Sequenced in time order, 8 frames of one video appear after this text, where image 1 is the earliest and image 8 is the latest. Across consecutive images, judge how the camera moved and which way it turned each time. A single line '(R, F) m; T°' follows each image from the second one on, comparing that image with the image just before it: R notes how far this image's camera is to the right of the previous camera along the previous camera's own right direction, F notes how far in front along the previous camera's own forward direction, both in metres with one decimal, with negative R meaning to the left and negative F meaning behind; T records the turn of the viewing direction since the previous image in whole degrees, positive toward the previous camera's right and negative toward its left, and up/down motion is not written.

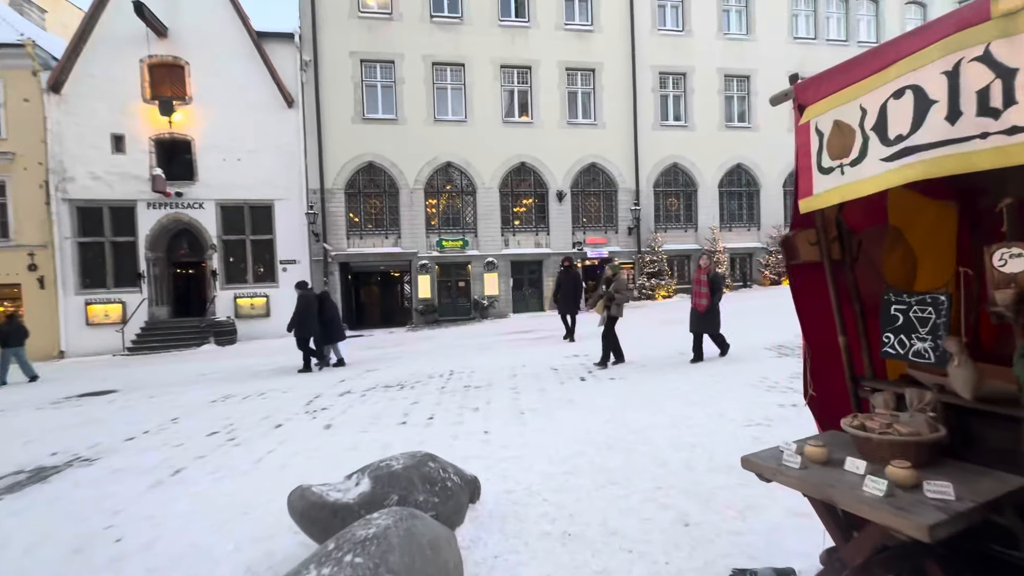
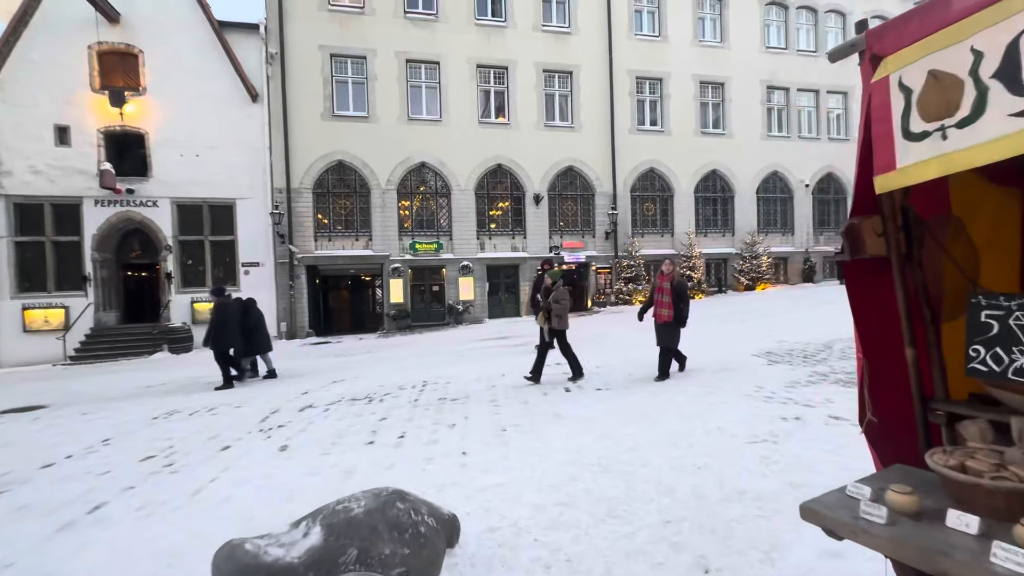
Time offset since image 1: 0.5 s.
(-0.1, +0.9) m; +3°
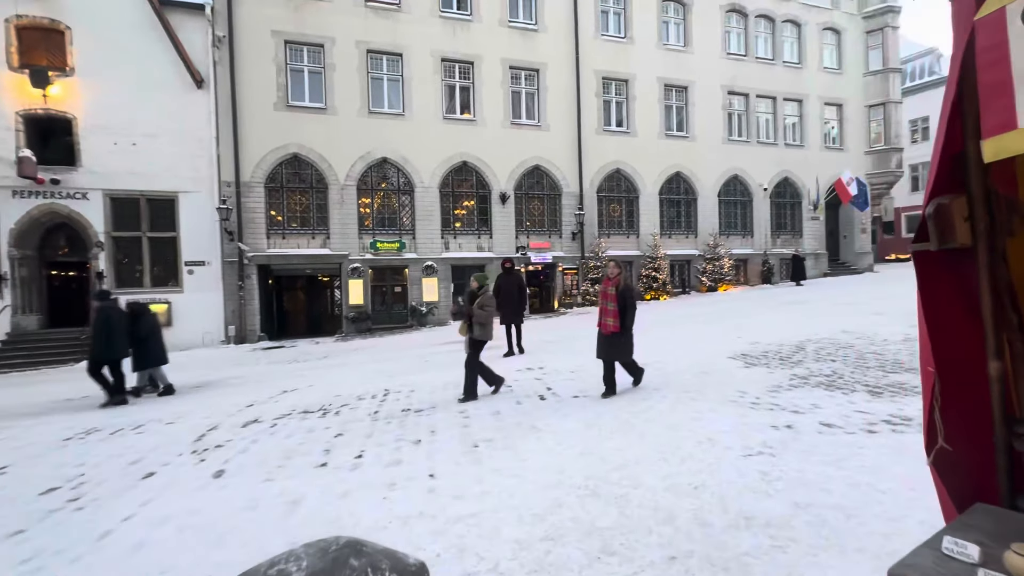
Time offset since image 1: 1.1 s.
(-0.2, +0.9) m; +5°
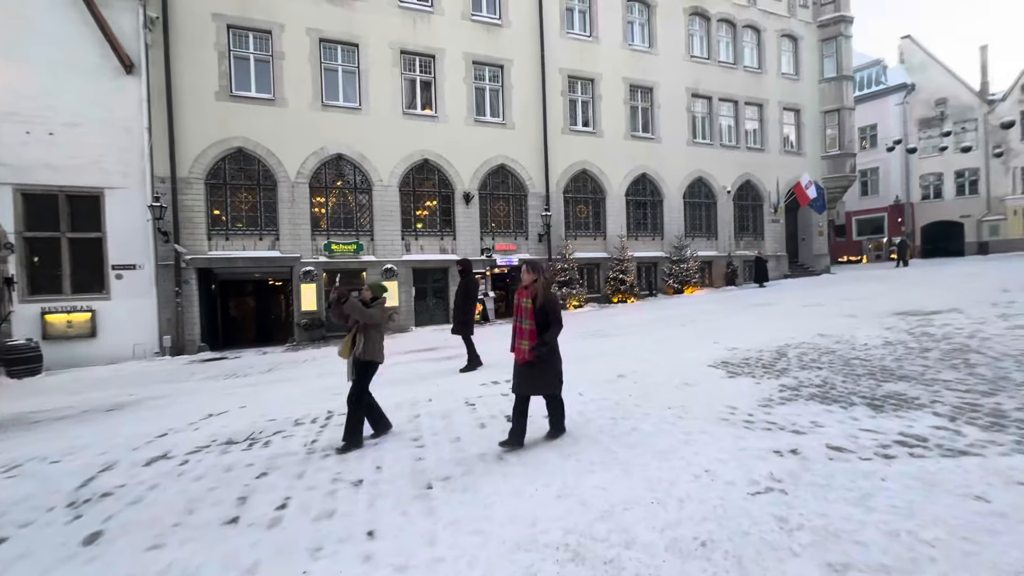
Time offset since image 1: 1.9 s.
(+0.1, +1.3) m; +4°
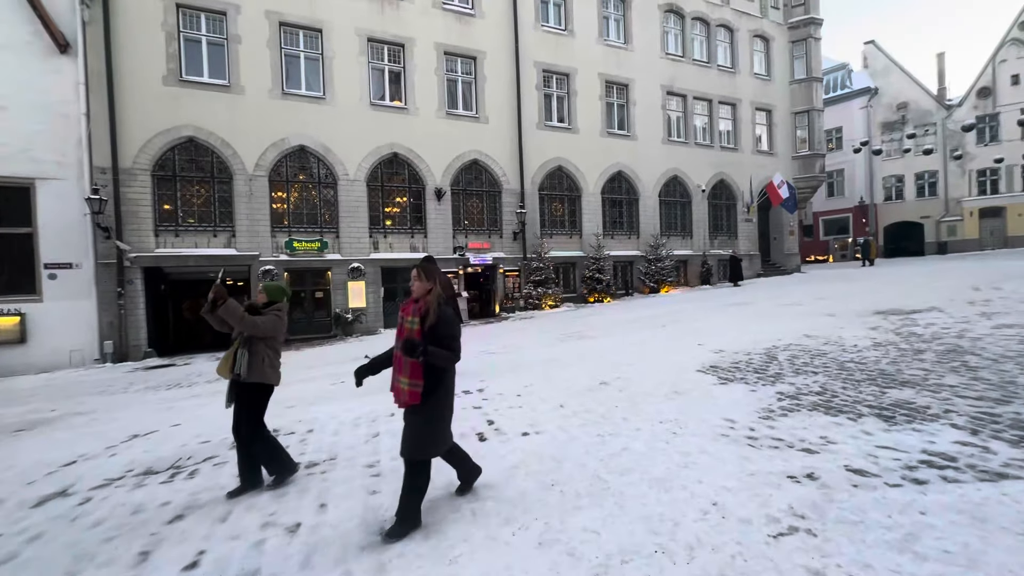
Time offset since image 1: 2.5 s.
(0.0, +1.1) m; +3°
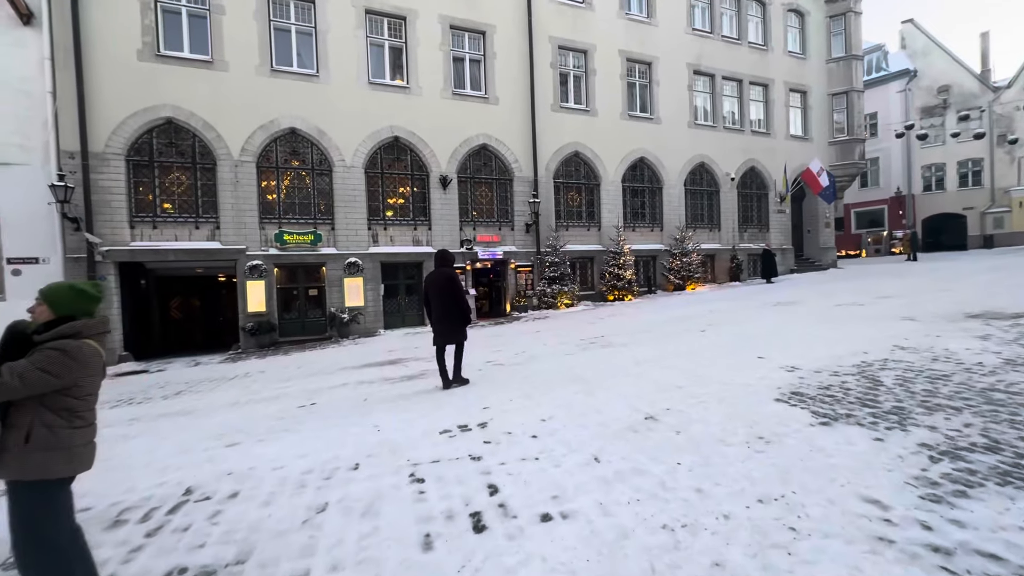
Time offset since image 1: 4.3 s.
(0.0, +2.9) m; -1°
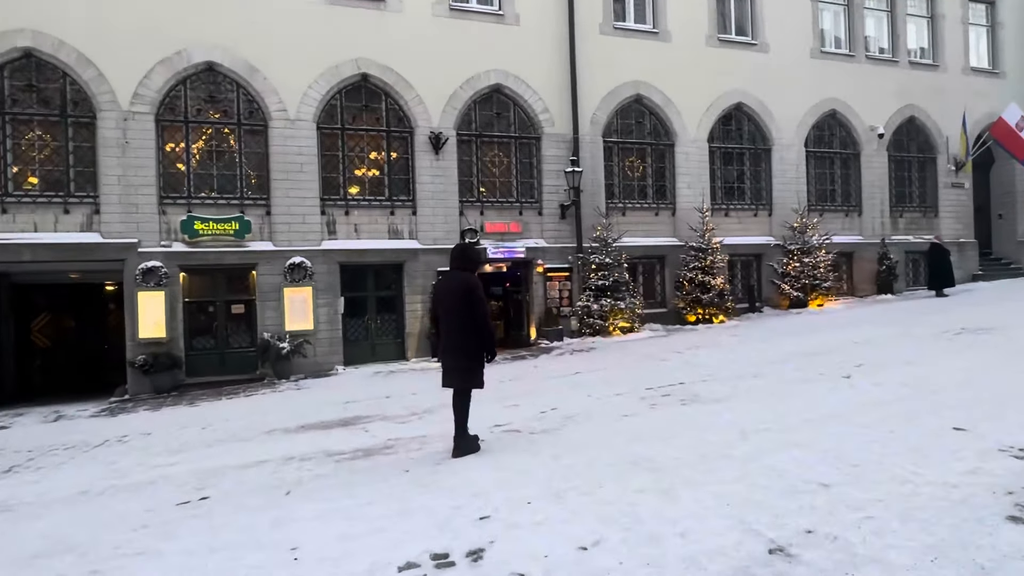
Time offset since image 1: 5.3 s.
(+0.5, +9.8) m; -5°
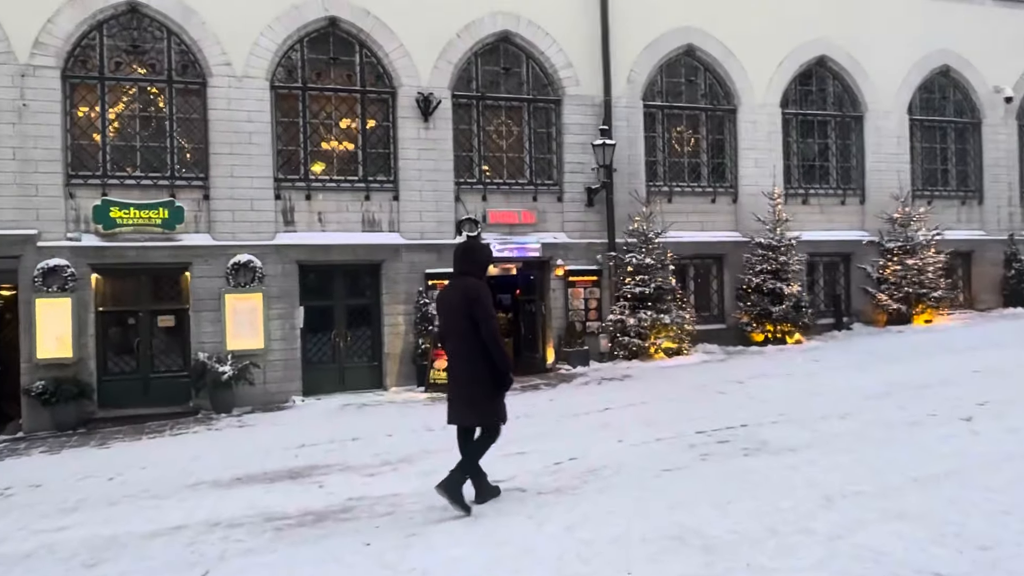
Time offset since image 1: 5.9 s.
(+0.1, +4.3) m; -2°
